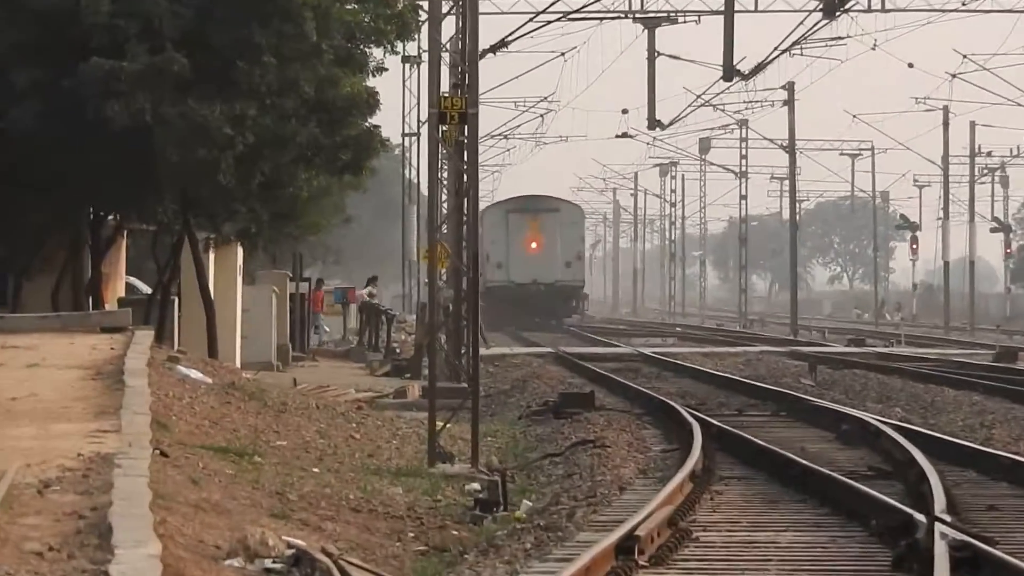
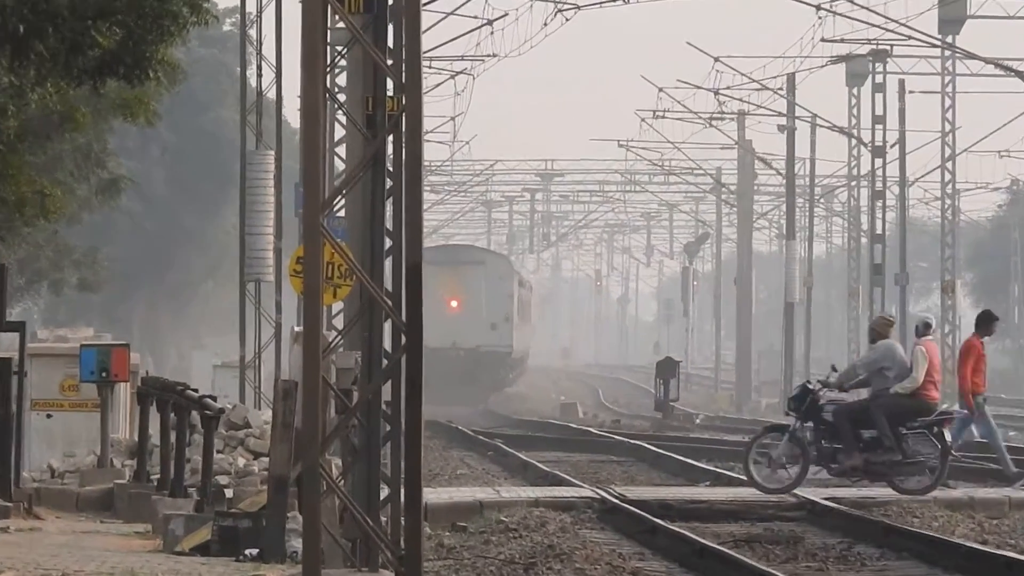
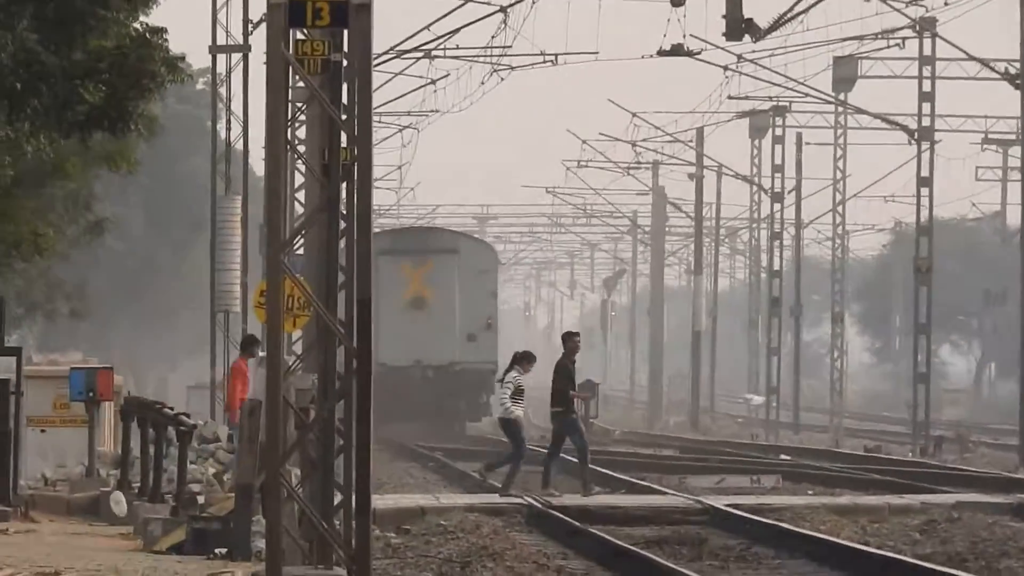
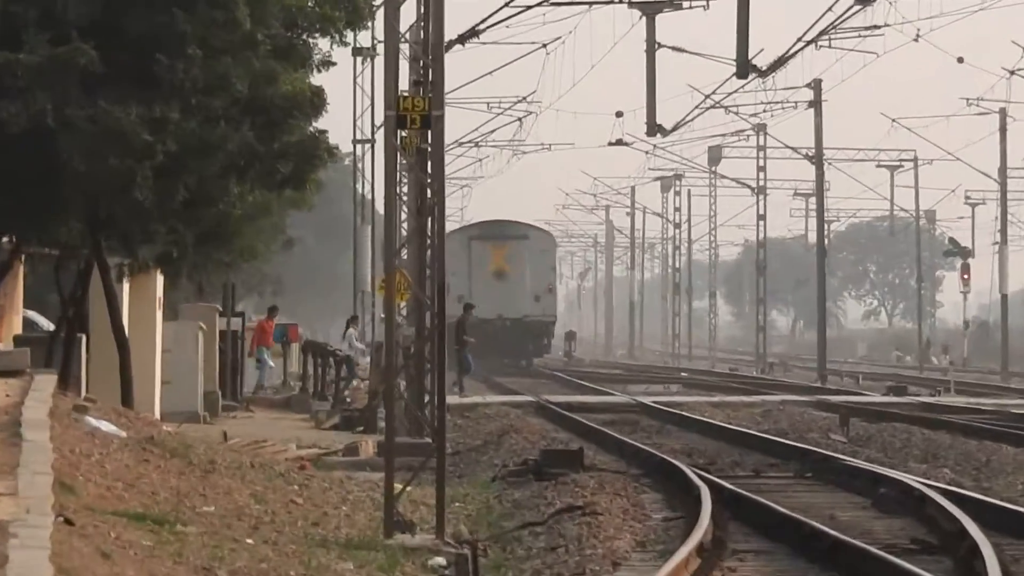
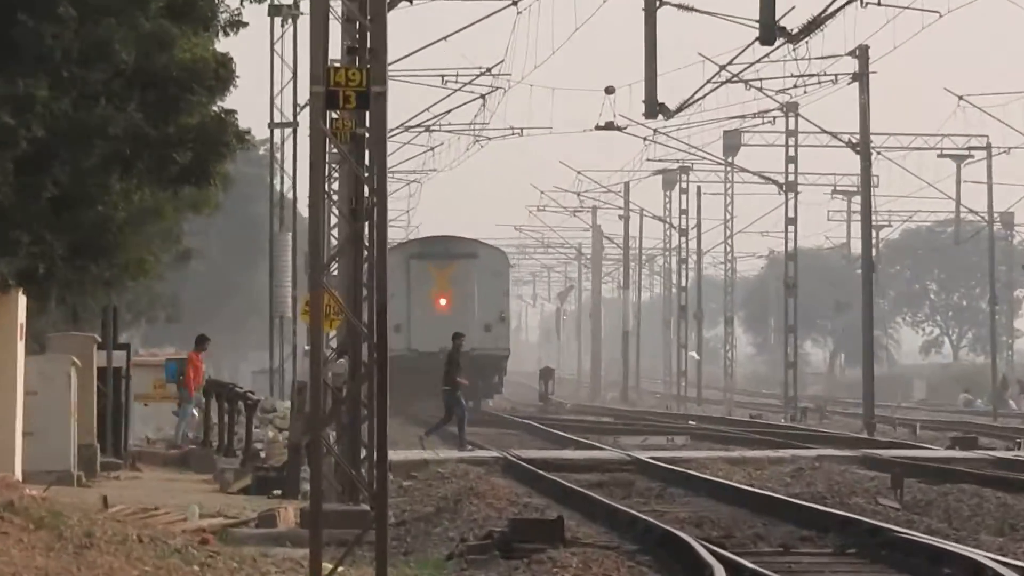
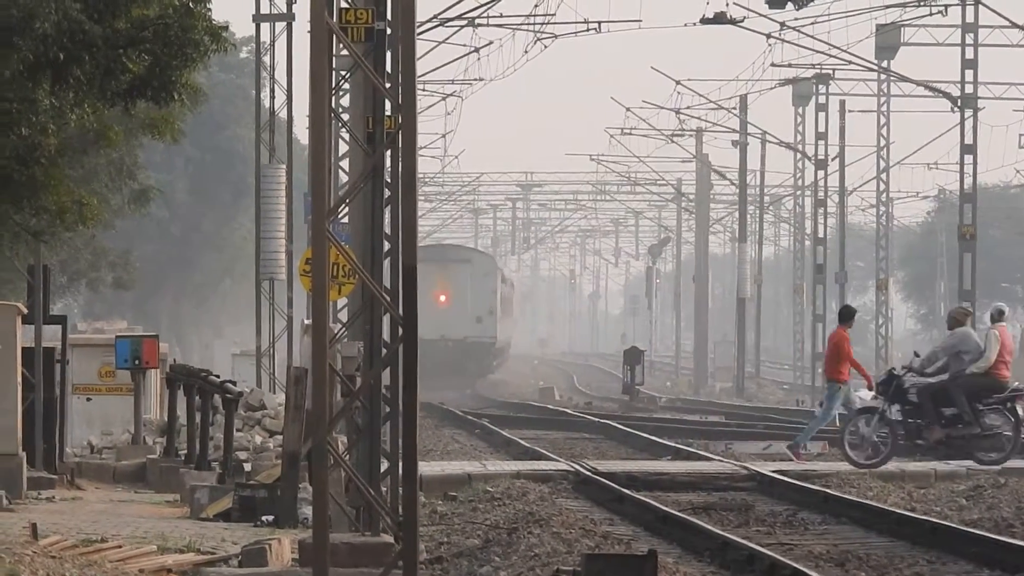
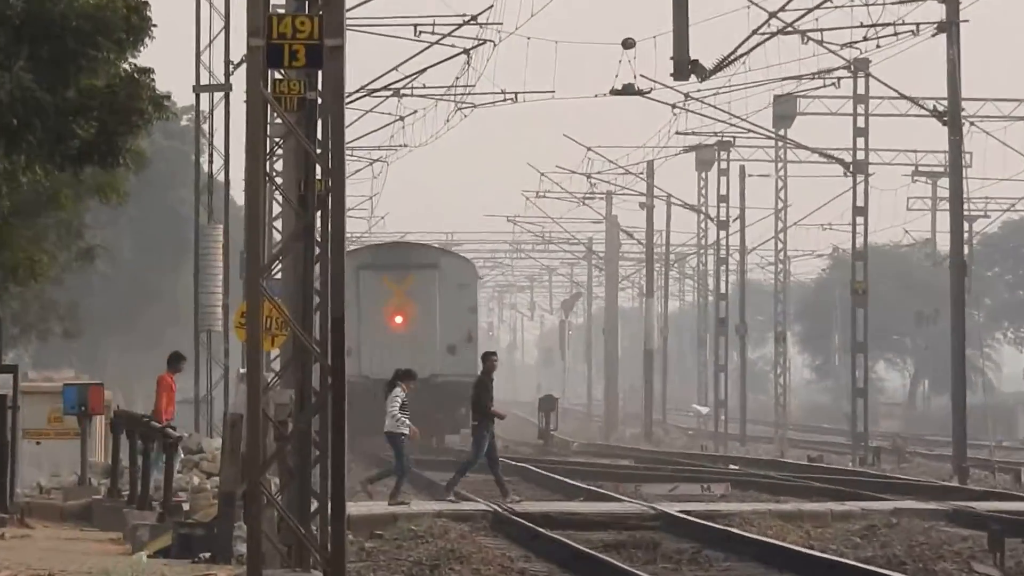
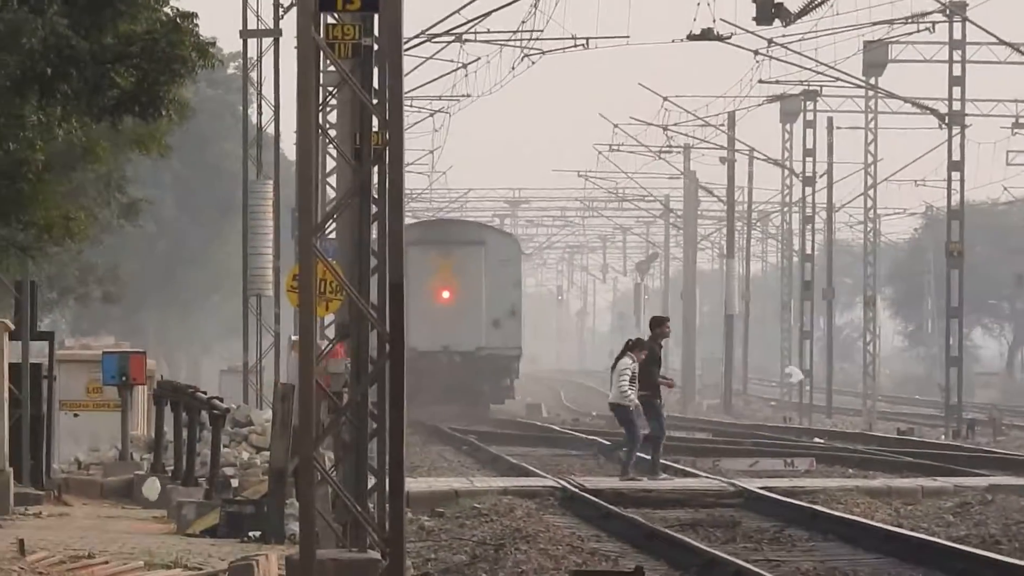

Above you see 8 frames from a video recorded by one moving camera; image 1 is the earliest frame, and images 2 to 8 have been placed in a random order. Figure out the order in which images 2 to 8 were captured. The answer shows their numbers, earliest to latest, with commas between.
4, 5, 7, 3, 8, 6, 2
